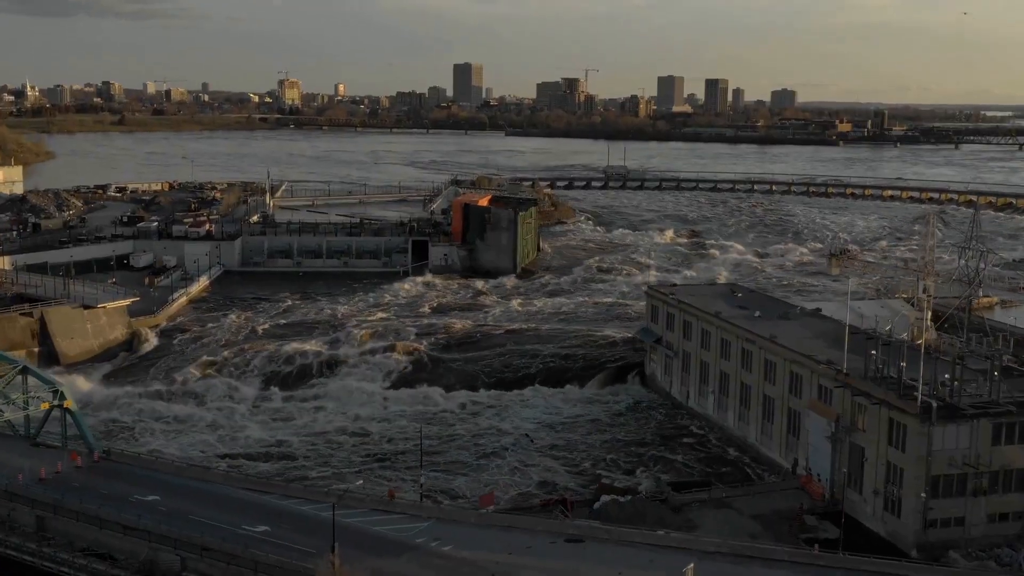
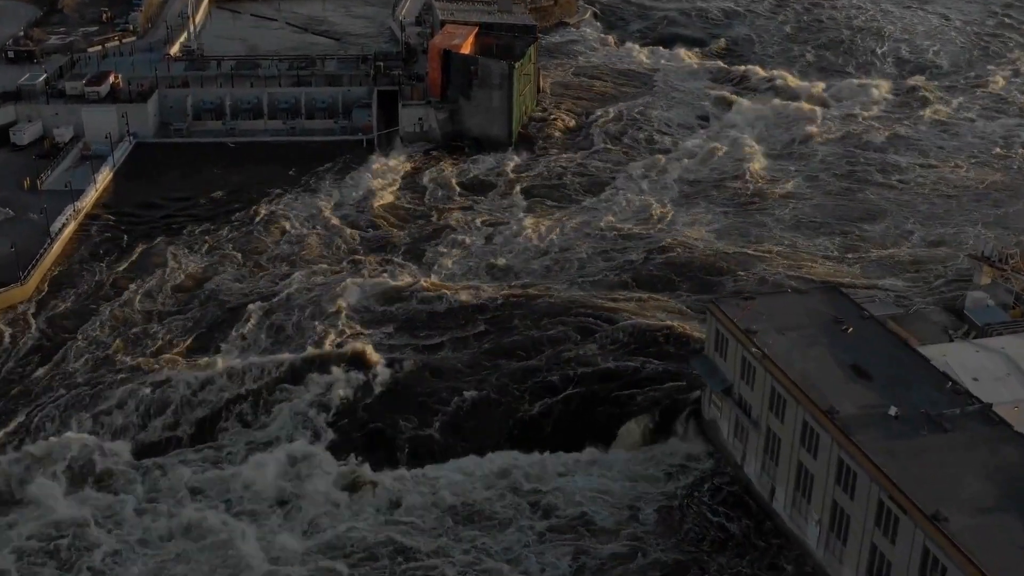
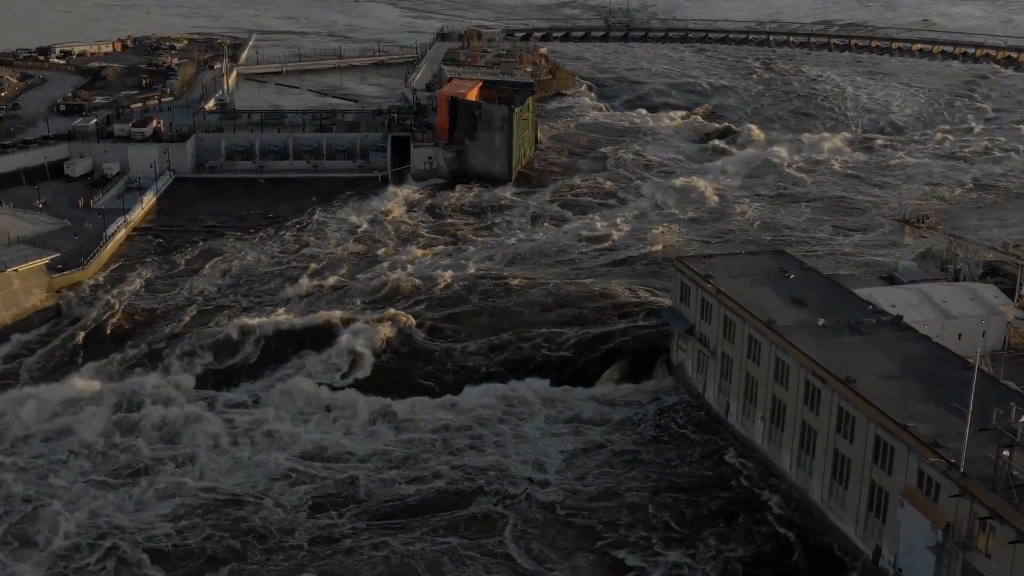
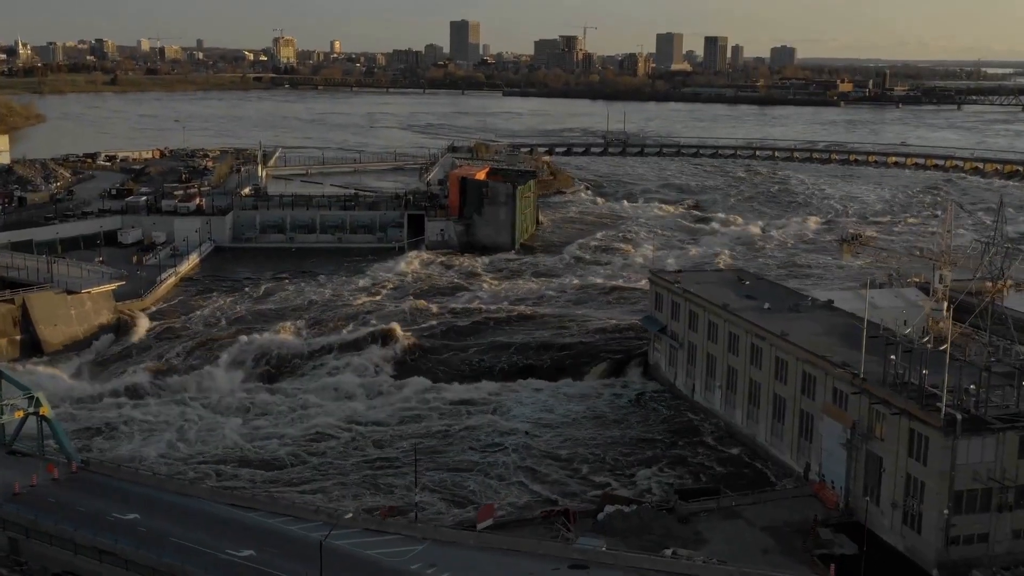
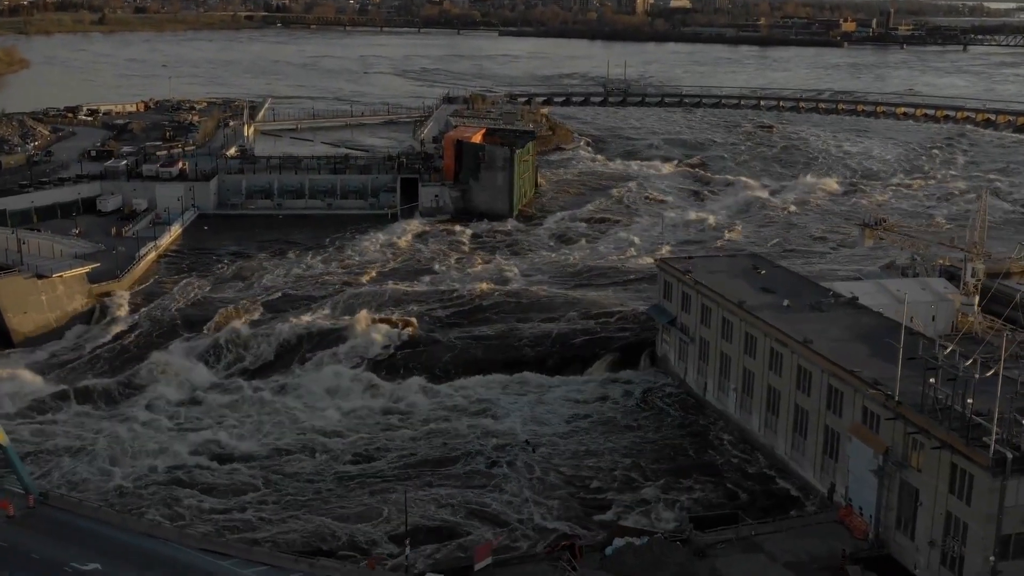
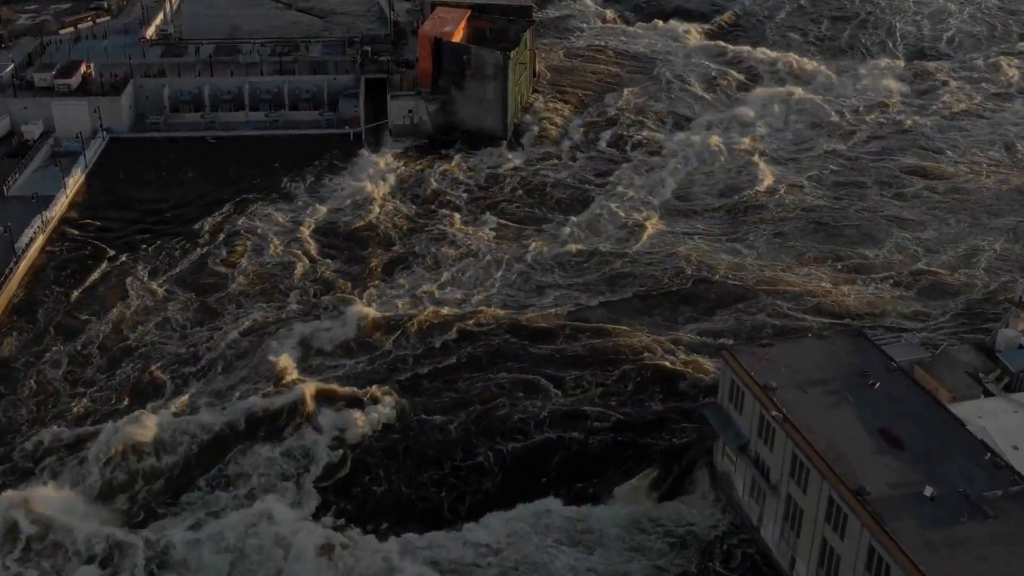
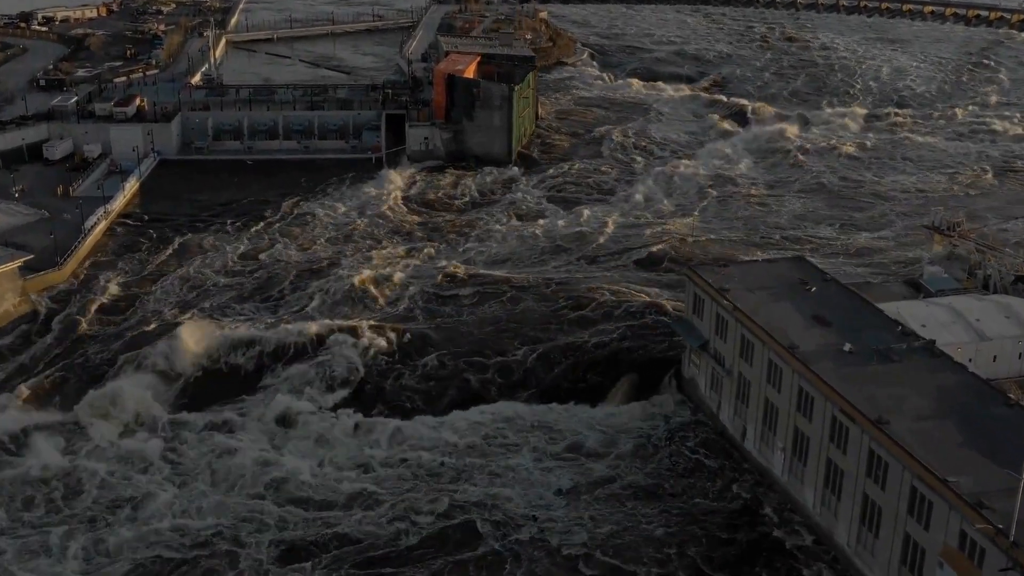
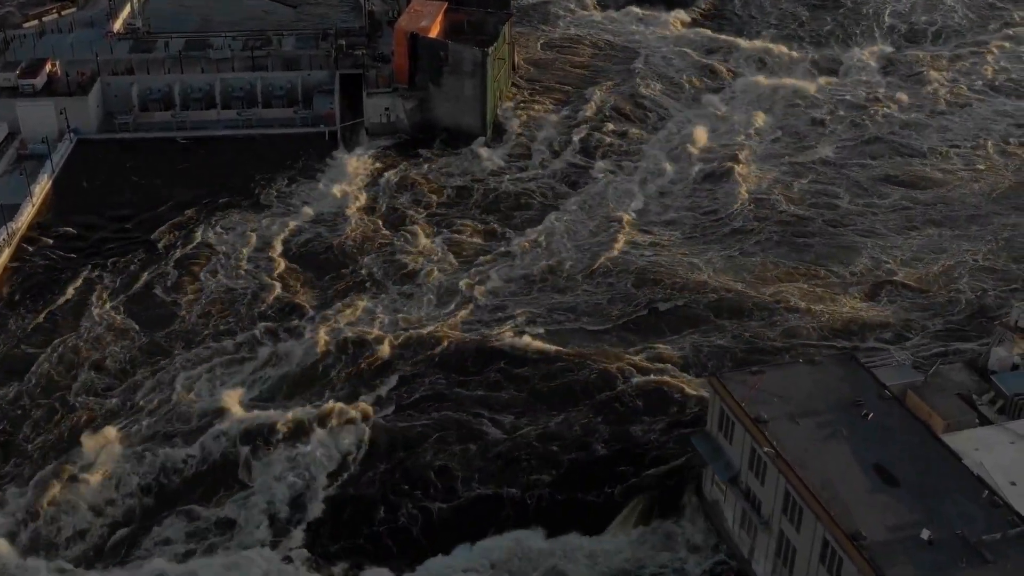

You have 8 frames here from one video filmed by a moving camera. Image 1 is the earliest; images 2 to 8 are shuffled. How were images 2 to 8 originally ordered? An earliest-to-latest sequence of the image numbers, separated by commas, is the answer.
4, 5, 3, 7, 2, 6, 8
